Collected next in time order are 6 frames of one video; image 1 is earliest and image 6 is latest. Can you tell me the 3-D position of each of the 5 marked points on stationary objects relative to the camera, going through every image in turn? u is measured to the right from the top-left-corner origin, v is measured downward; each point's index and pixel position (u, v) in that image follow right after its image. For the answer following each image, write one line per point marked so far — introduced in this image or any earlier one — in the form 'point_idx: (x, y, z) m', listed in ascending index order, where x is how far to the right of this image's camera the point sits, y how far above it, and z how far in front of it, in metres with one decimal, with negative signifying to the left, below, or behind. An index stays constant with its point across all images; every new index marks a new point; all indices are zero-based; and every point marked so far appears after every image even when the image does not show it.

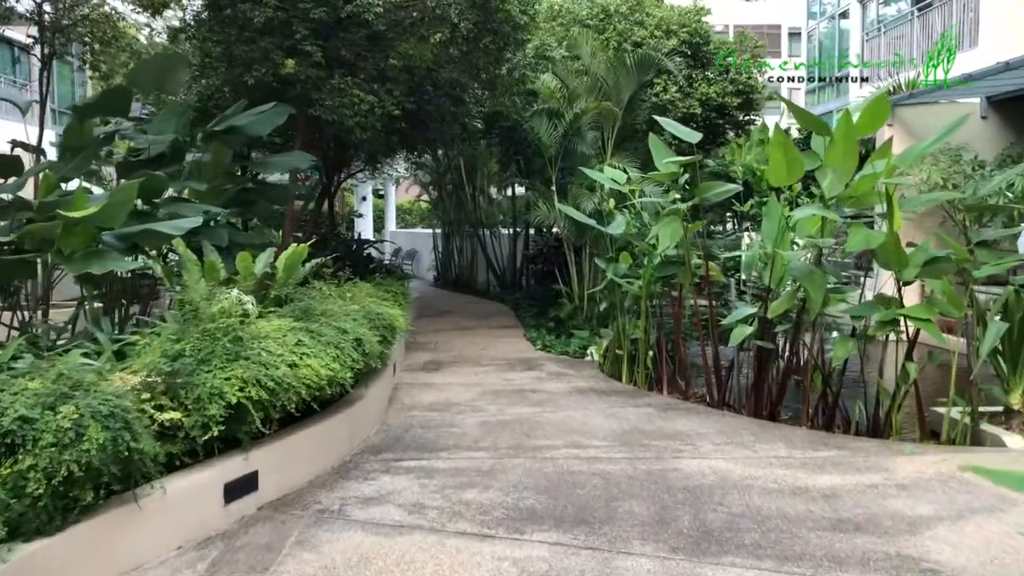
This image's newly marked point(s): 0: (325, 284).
0: (-0.9, 0.0, +5.5) m
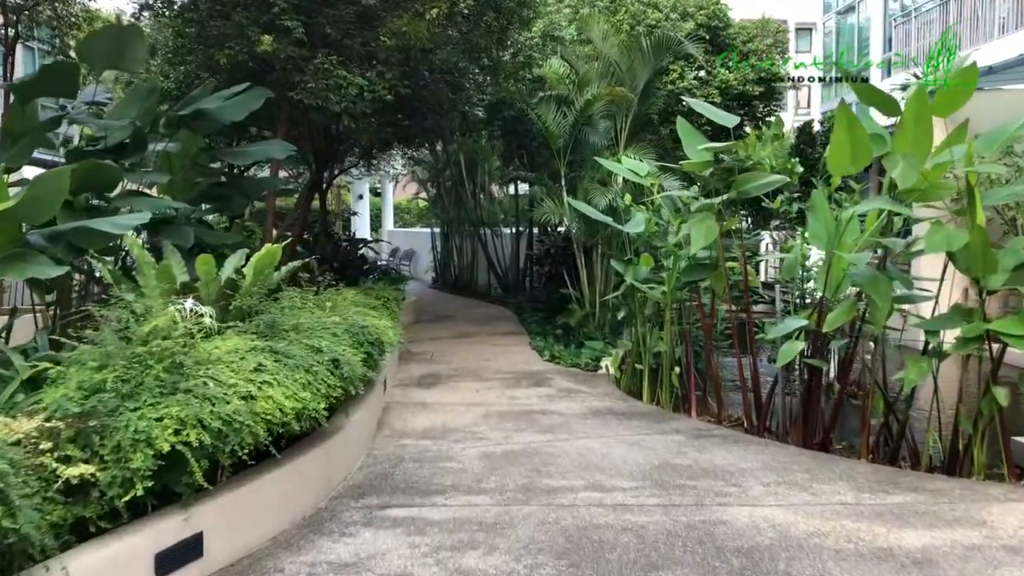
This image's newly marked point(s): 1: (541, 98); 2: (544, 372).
0: (-0.9, 0.0, +4.8) m
1: (+0.2, +1.3, +8.2) m
2: (+0.2, -0.5, +6.8) m
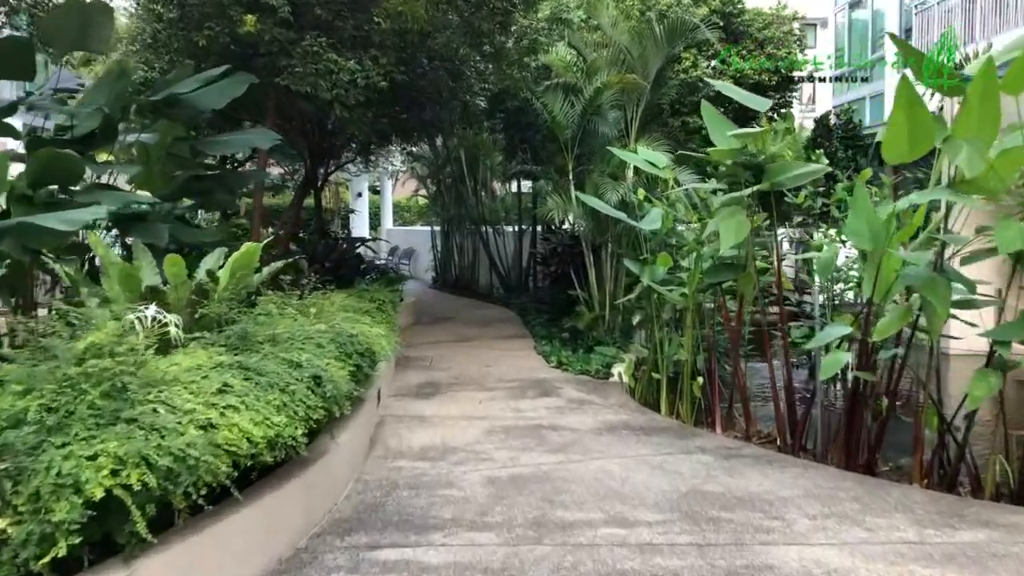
0: (-0.8, -0.1, +4.3) m
1: (+0.2, +1.3, +7.7) m
2: (+0.2, -0.5, +6.3) m
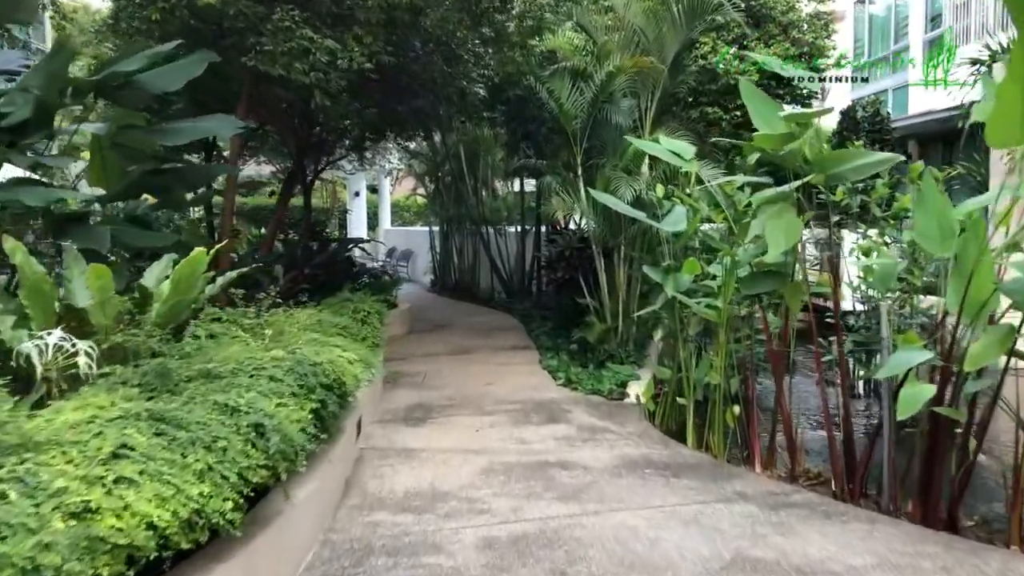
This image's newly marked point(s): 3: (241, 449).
0: (-0.8, -0.1, +3.5) m
1: (+0.2, +1.3, +6.9) m
2: (+0.2, -0.5, +5.6) m
3: (-0.5, -0.3, +2.3) m
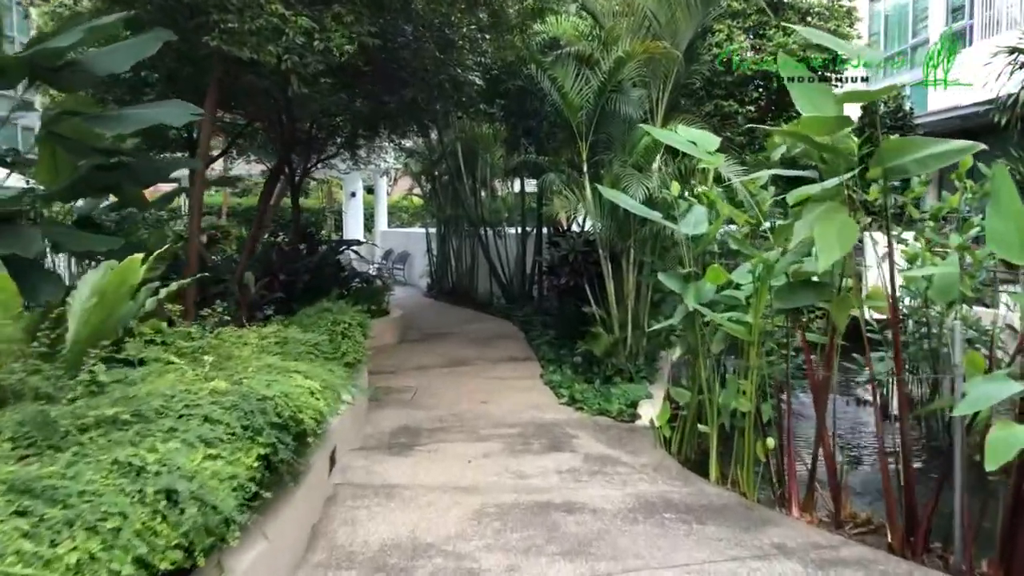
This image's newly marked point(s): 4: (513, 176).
0: (-0.8, -0.1, +2.9) m
1: (+0.2, +1.2, +6.3) m
2: (+0.2, -0.6, +5.0) m
3: (-0.6, -0.4, +1.7) m
4: (0.0, +1.0, +10.1) m
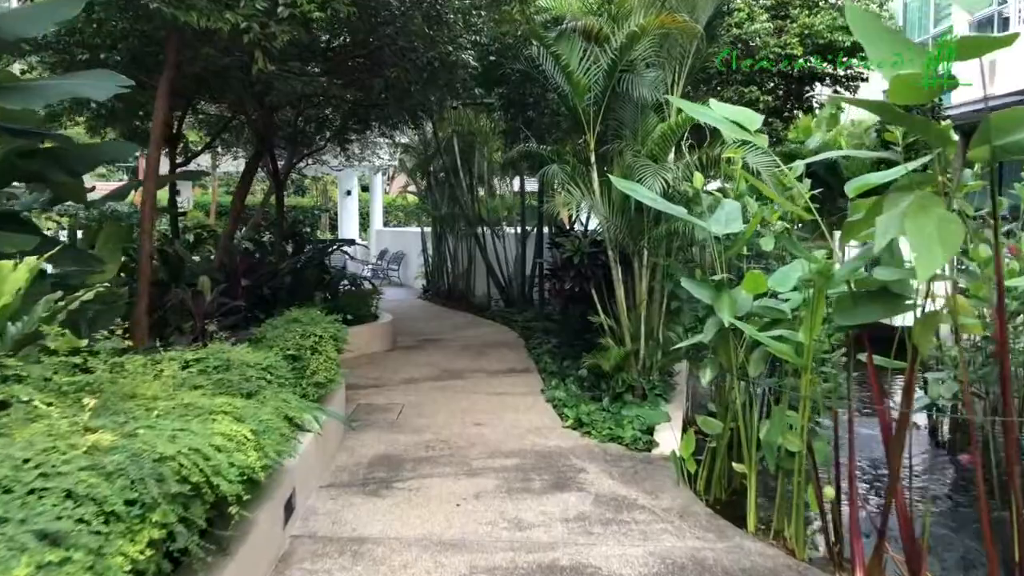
0: (-0.9, -0.2, +2.2) m
1: (+0.2, +1.2, +5.6) m
2: (+0.2, -0.6, +4.3) m
3: (-0.6, -0.4, +1.0) m
4: (0.0, +0.9, +9.4) m
